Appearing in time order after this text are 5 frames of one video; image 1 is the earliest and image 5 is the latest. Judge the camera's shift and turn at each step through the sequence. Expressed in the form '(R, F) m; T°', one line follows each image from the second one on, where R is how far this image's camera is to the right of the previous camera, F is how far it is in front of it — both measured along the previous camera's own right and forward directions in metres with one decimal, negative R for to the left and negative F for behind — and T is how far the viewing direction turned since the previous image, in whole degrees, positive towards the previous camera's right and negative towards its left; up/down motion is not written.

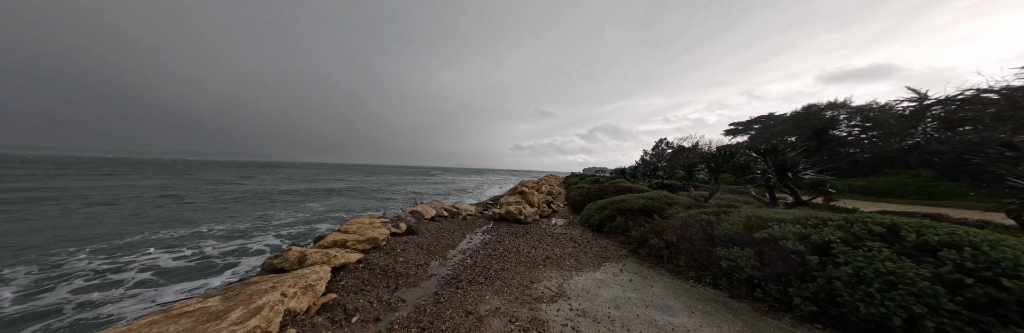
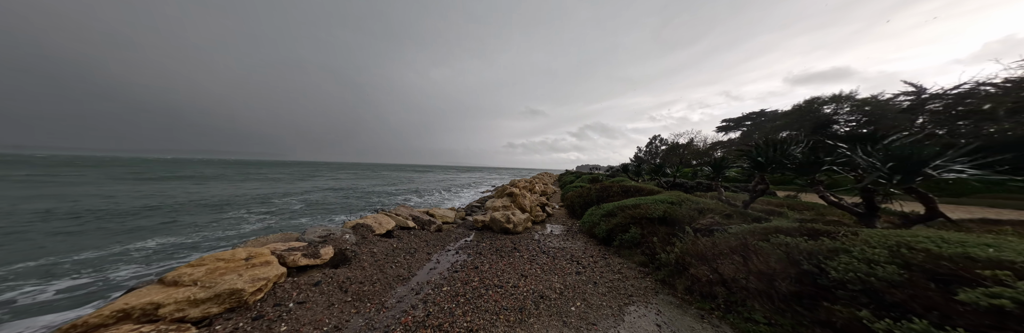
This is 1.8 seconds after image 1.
(+0.4, +2.1) m; +2°
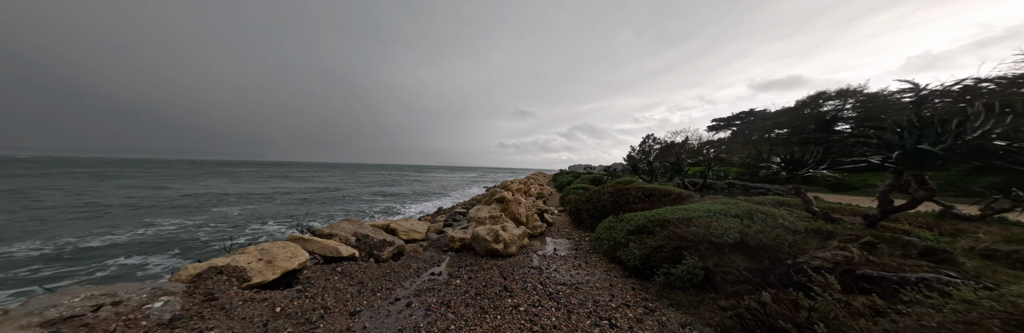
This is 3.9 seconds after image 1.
(+0.1, +2.6) m; +2°
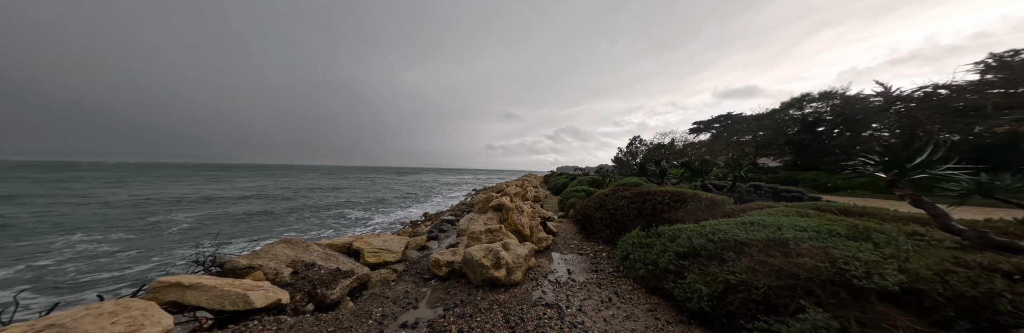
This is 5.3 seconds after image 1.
(-0.4, +1.7) m; +3°
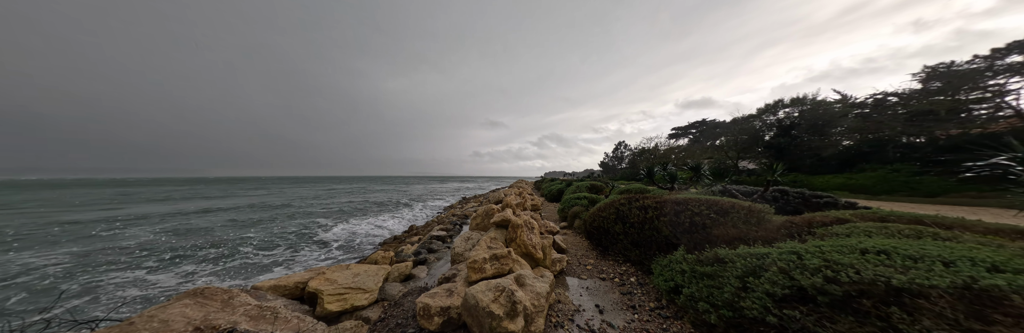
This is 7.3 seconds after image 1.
(-0.5, +1.4) m; +3°
